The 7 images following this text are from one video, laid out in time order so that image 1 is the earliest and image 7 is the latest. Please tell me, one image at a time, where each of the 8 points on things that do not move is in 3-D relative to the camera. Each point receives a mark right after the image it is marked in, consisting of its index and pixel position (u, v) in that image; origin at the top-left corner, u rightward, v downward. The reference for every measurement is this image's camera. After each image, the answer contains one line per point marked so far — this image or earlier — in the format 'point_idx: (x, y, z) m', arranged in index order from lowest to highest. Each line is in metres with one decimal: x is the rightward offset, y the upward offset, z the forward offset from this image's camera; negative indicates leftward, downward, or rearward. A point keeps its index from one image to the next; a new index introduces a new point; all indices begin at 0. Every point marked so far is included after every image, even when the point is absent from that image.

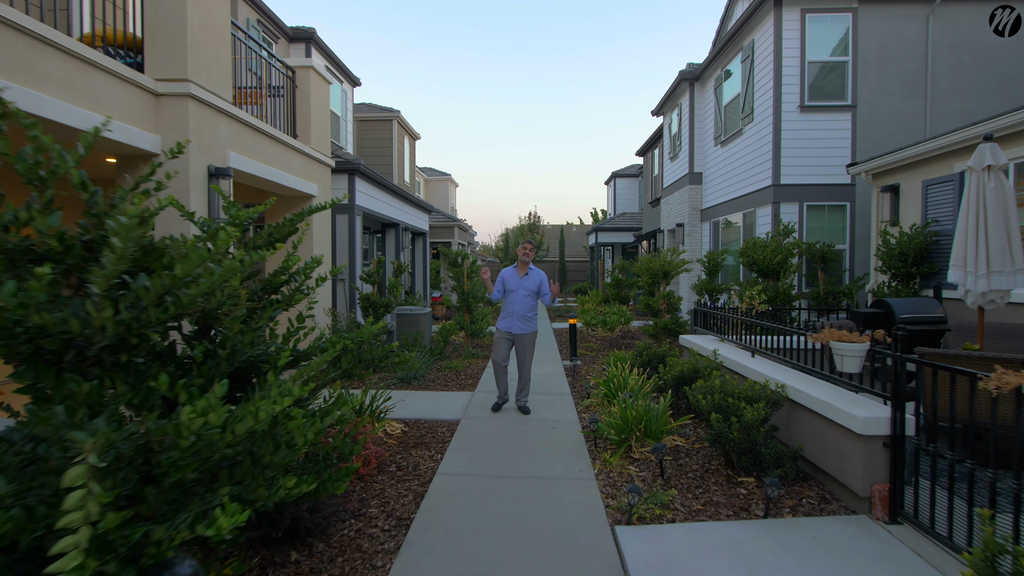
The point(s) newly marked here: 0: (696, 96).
0: (+4.2, +4.3, +12.8) m
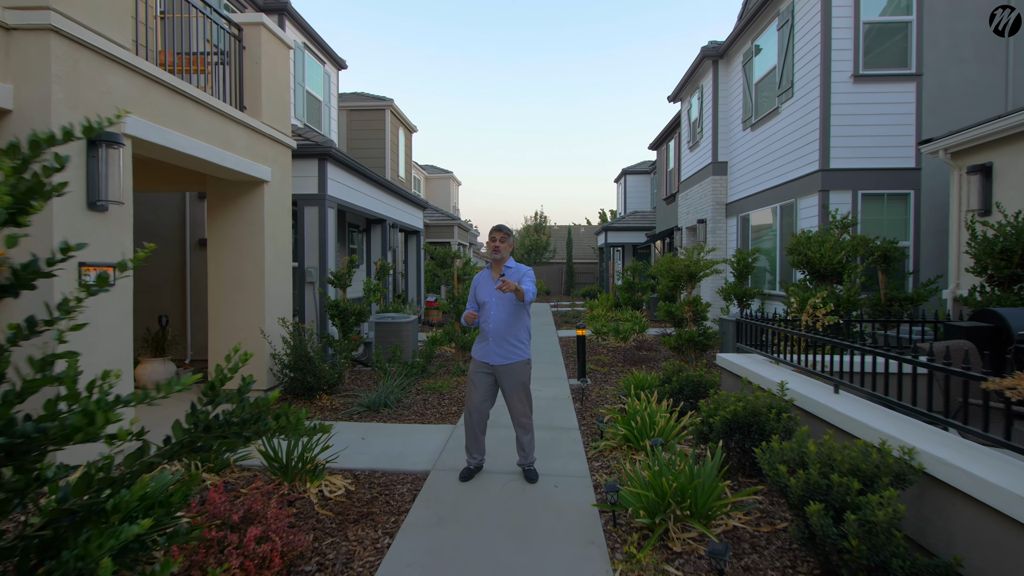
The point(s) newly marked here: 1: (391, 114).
0: (+4.2, +4.2, +11.4) m
1: (-3.4, +4.9, +16.0) m
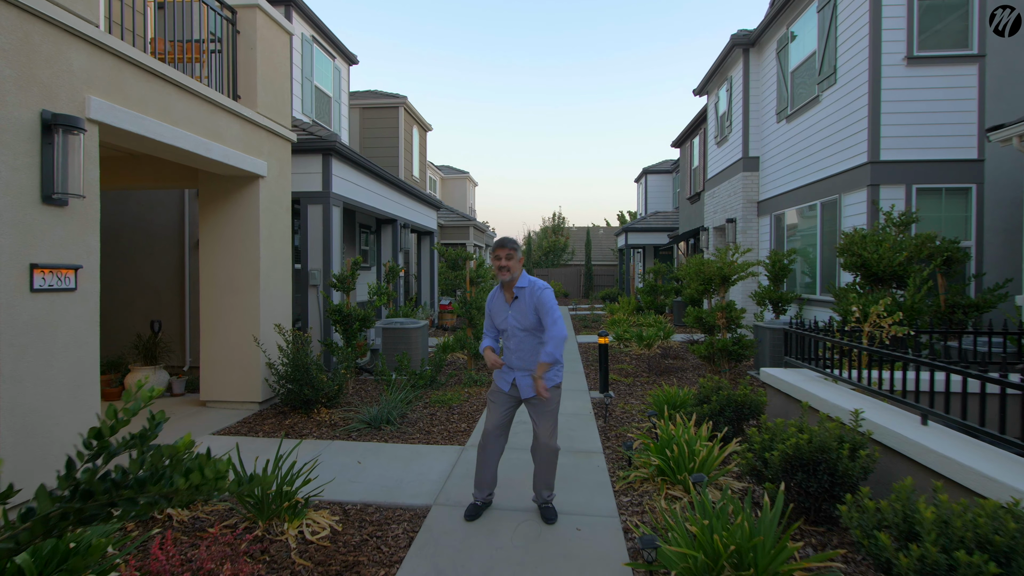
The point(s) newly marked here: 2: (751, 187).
0: (+4.5, +4.2, +10.7) m
1: (-2.9, +4.8, +15.5) m
2: (+4.5, +1.9, +10.7) m
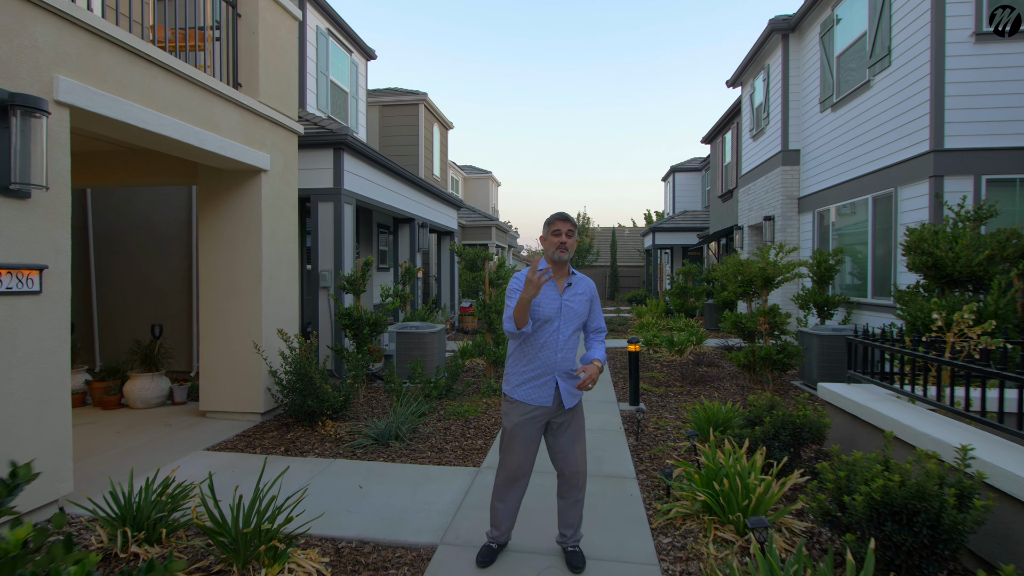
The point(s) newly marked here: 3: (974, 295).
0: (+4.9, +4.1, +9.9) m
1: (-2.3, +4.8, +15.1) m
2: (+4.9, +1.9, +9.9) m
3: (+3.7, -0.1, +4.6) m
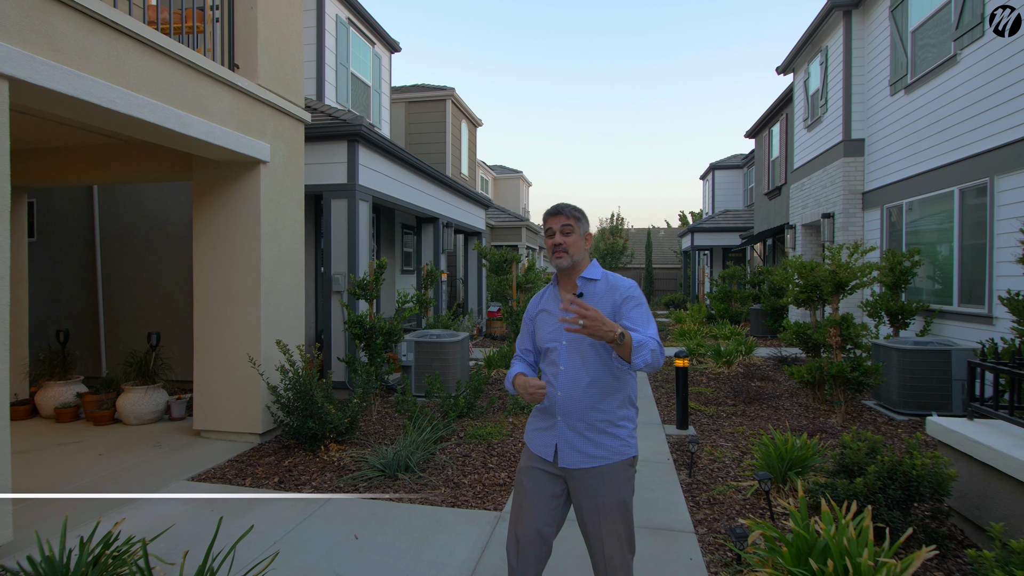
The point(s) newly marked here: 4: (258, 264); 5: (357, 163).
0: (+5.4, +4.0, +8.9) m
1: (-1.5, +4.7, +14.5) m
2: (+5.4, +1.8, +8.9) m
3: (+3.9, -0.1, +3.7) m
4: (-2.2, +0.2, +4.9) m
5: (-1.8, +1.5, +6.6) m
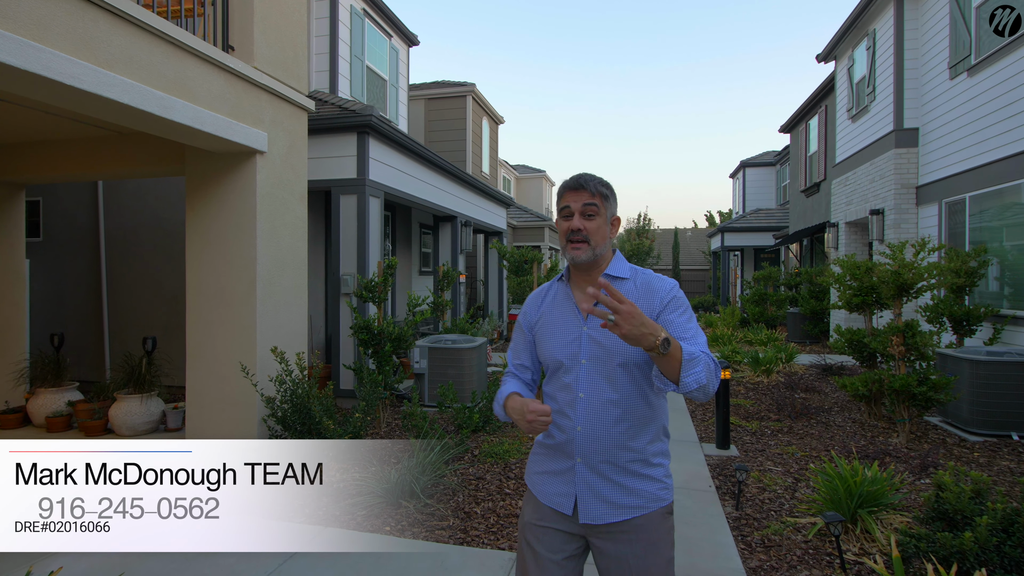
0: (+5.7, +4.0, +8.2) m
1: (-1.0, +4.6, +14.0) m
2: (+5.7, +1.7, +8.2) m
3: (+4.0, -0.1, +3.0) m
4: (-2.0, +0.2, +4.5) m
5: (-1.6, +1.4, +6.2) m
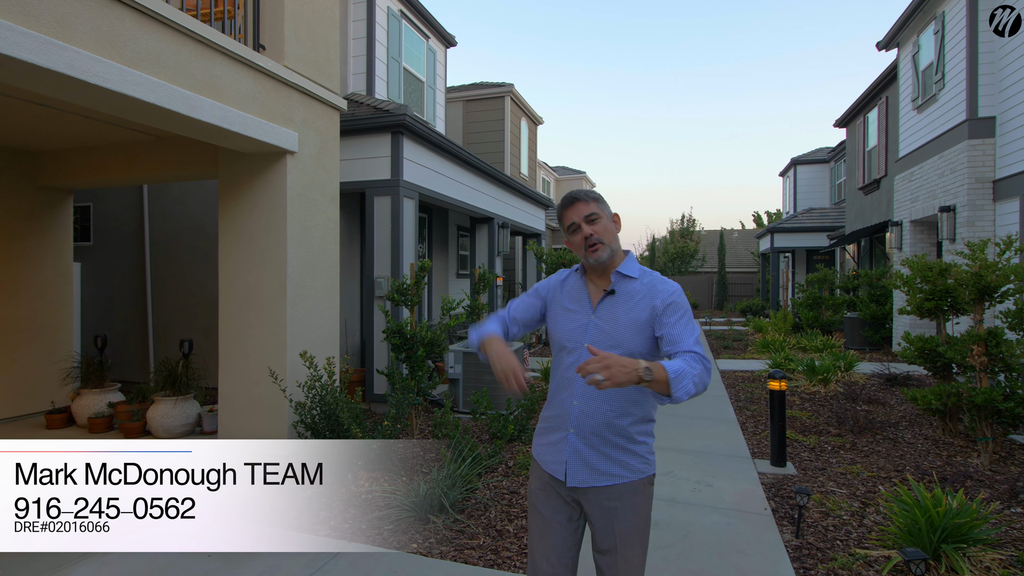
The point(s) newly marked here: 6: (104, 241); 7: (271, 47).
0: (+6.2, +4.0, +7.6) m
1: (0.0, +4.6, +13.8) m
2: (+6.2, +1.7, +7.5) m
3: (+4.2, -0.2, +2.4) m
4: (-1.8, +0.2, +4.4) m
5: (-1.2, +1.4, +6.1) m
6: (-5.3, +0.6, +7.4) m
7: (-1.9, +1.9, +4.5) m
